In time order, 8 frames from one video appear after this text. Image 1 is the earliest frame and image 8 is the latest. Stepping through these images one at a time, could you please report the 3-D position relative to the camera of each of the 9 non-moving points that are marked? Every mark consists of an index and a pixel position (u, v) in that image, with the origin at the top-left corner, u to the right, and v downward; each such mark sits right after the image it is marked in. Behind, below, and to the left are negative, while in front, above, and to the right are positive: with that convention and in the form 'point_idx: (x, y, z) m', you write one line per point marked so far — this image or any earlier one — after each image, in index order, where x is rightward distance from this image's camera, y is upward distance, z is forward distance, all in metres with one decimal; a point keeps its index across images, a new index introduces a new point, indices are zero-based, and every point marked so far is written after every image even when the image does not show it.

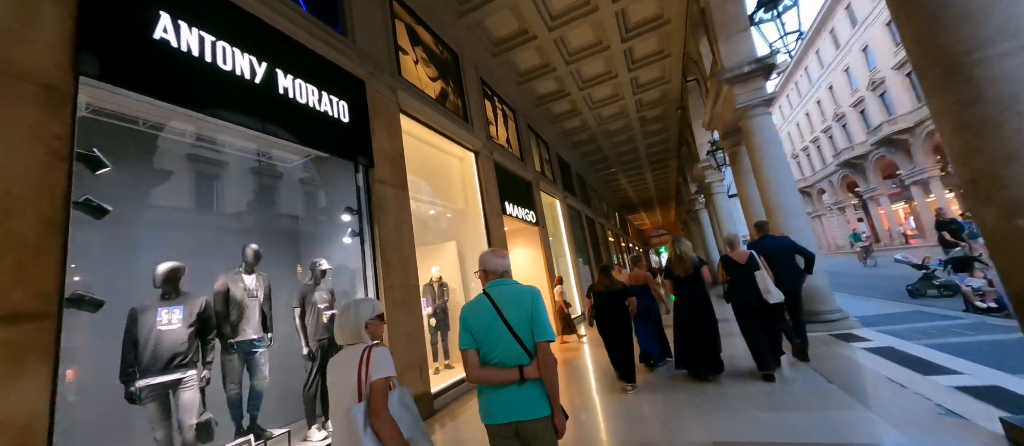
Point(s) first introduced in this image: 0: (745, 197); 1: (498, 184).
0: (+4.3, +0.5, +6.5) m
1: (-0.3, +0.8, +6.9) m
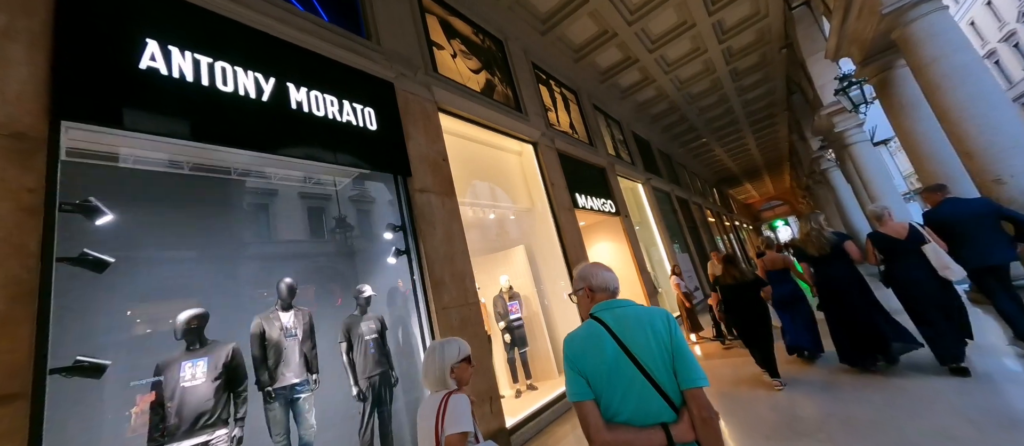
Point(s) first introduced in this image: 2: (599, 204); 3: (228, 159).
0: (+5.2, +1.1, +4.7) m
1: (+0.9, +0.8, +6.2) m
2: (+1.7, +0.4, +7.0) m
3: (-1.8, +0.4, +2.4) m
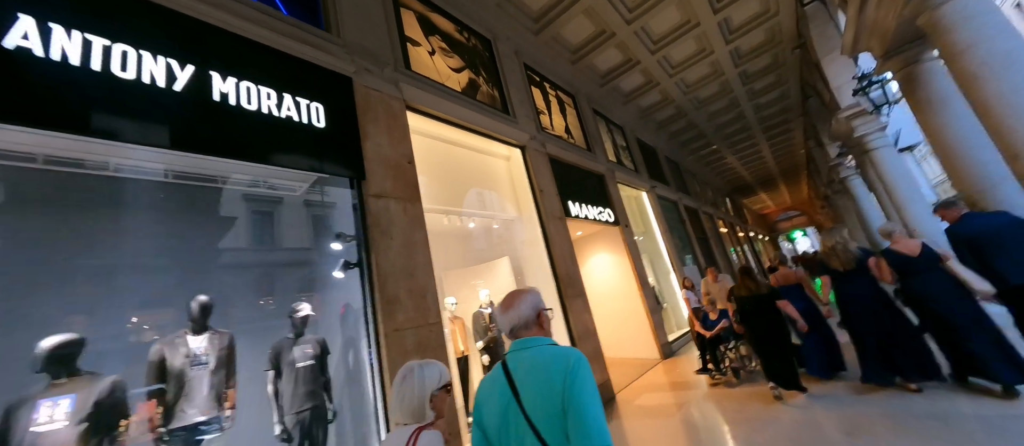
0: (+5.0, +0.9, +4.2) m
1: (+0.7, +0.7, +5.7) m
2: (+1.5, +0.2, +6.5) m
3: (-2.1, +0.4, +2.0) m
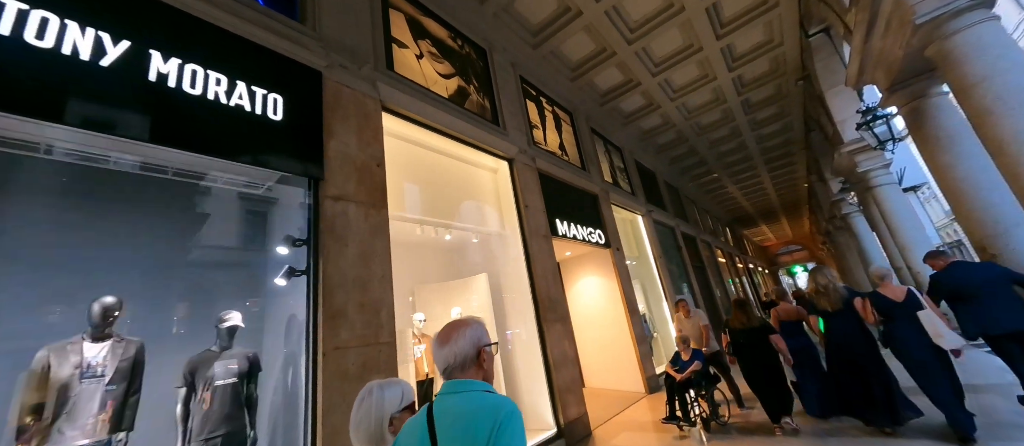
0: (+4.8, +0.5, +4.0) m
1: (+0.5, +0.4, +5.5) m
2: (+1.3, -0.2, +6.3) m
3: (-2.4, +0.4, +1.8) m
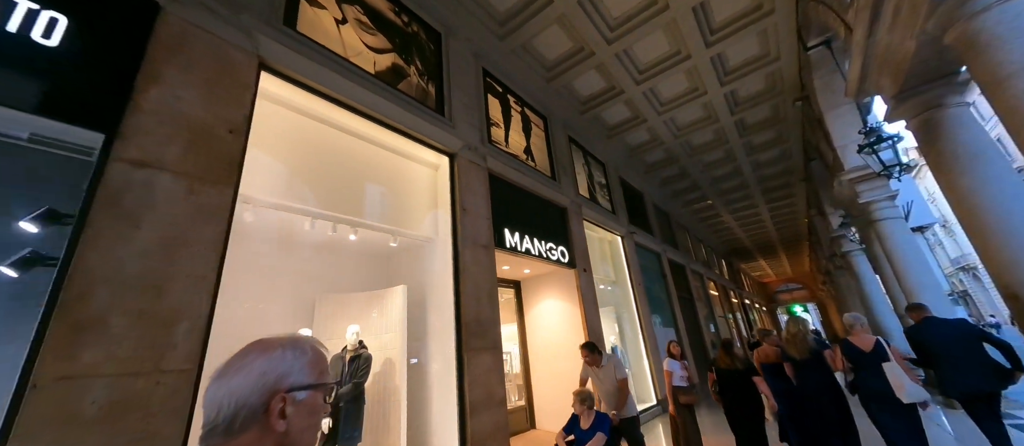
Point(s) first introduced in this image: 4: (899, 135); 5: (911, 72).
0: (+4.1, +0.1, +3.2) m
1: (-0.2, +0.3, +4.8) m
2: (+0.5, -0.4, +5.5) m
3: (-3.1, +0.7, +1.1) m
4: (+5.4, +1.2, +5.1) m
5: (+3.6, +1.4, +3.3) m
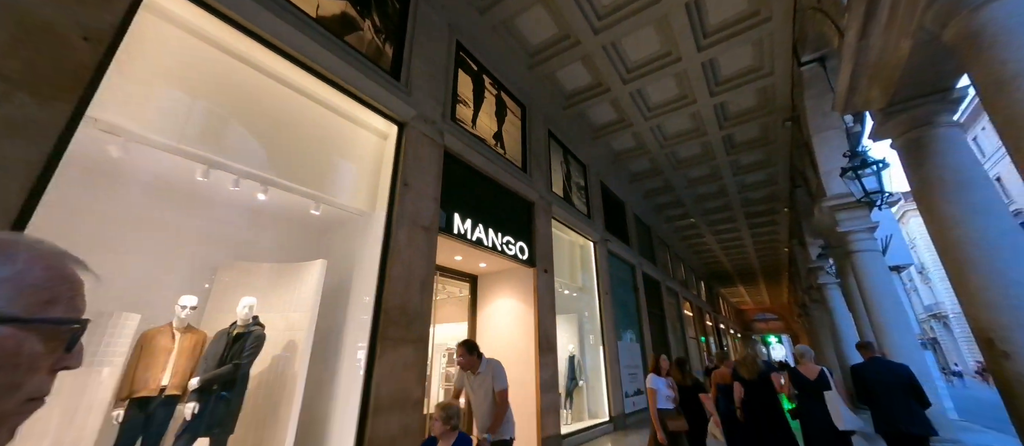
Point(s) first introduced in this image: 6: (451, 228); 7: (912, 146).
0: (+3.5, -0.1, +2.9) m
1: (-0.8, +0.5, +4.3) m
2: (-0.1, -0.3, +5.1) m
3: (-3.5, +1.2, +0.6) m
4: (+4.9, +0.8, +4.8) m
5: (+3.2, +1.2, +3.0) m
6: (-0.7, -0.1, +4.3) m
7: (+3.5, +0.7, +3.1) m
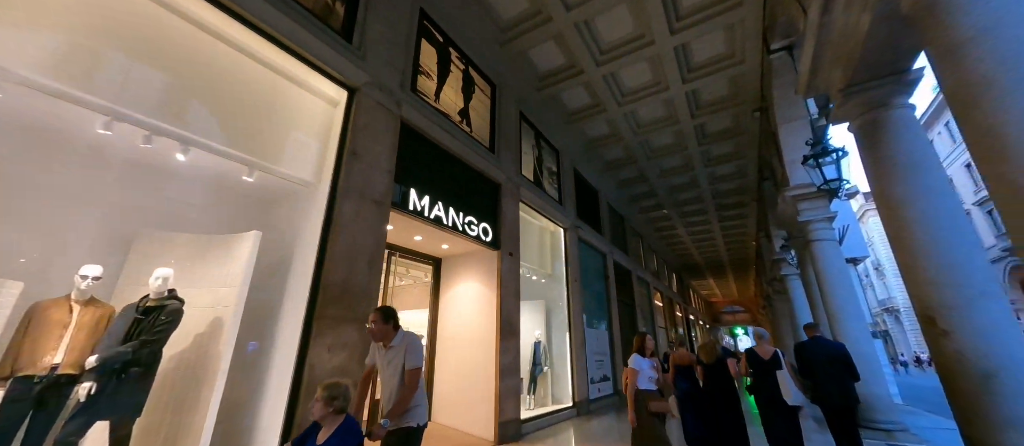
0: (+3.1, 0.0, +2.9) m
1: (-1.2, +0.7, +4.1) m
2: (-0.6, 0.0, +4.9) m
3: (-3.7, +1.5, +0.2) m
4: (+4.5, +1.0, +4.8) m
5: (+2.8, +1.3, +2.9) m
6: (-1.2, +0.2, +4.0) m
7: (+3.1, +0.8, +3.1) m
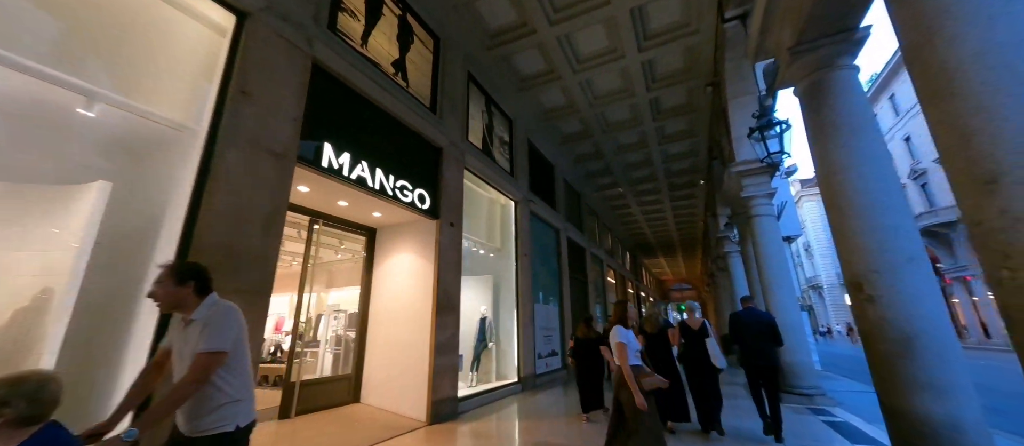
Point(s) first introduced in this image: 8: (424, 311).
0: (+2.5, +0.3, +2.8) m
1: (-1.9, +1.1, +3.5) m
2: (-1.4, +0.4, +4.4) m
3: (-4.0, +1.7, -0.7) m
4: (+3.7, +1.3, +4.8) m
5: (+2.3, +1.6, +2.7) m
6: (-1.9, +0.6, +3.5) m
7: (+2.5, +1.1, +3.0) m
8: (-1.2, -1.2, +4.8) m
